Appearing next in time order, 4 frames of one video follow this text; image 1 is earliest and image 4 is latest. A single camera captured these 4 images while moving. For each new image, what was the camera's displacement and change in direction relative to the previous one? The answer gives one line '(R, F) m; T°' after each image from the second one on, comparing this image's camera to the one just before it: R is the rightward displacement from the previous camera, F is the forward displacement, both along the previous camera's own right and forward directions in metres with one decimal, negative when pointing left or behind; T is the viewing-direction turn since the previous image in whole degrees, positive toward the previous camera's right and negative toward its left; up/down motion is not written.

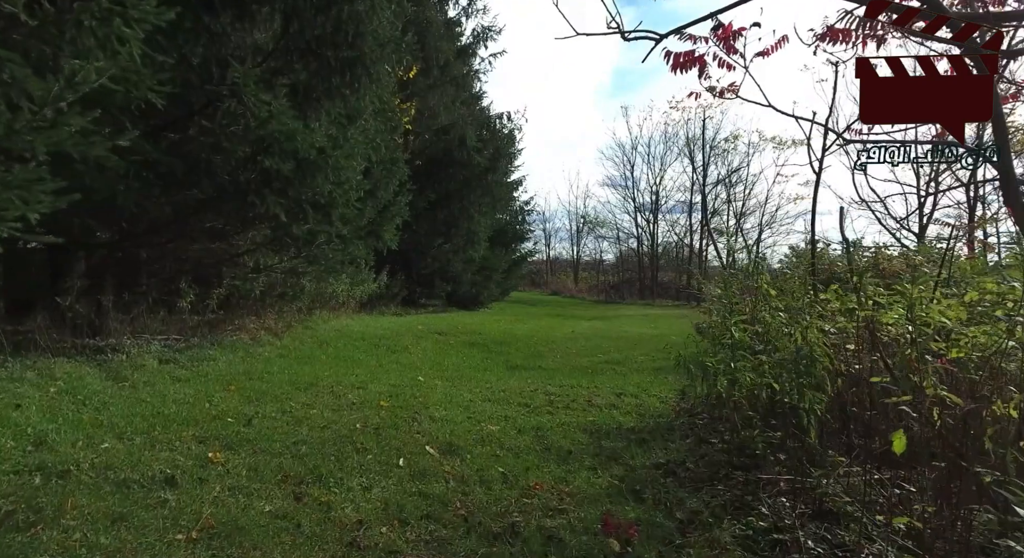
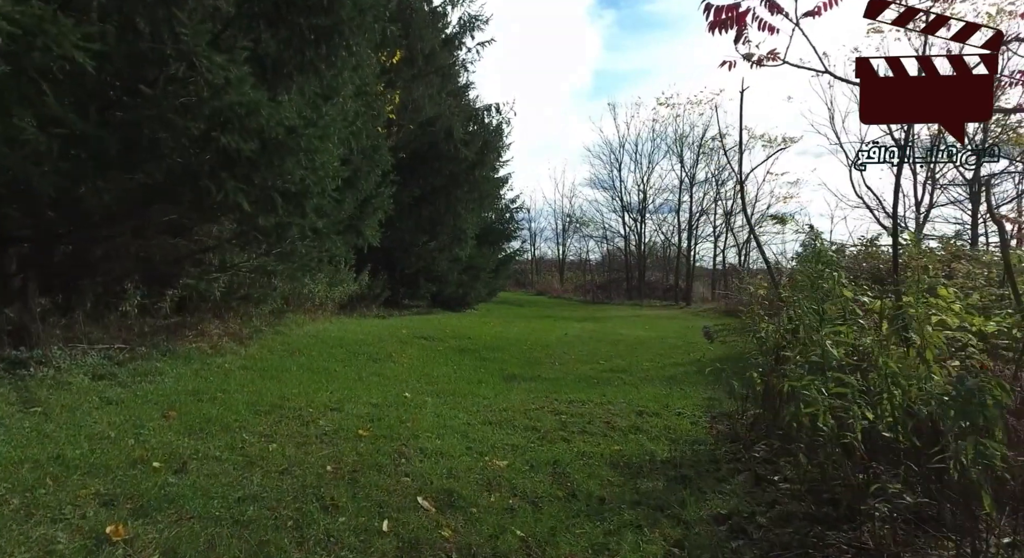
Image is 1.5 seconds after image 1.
(-0.2, +1.1) m; +2°
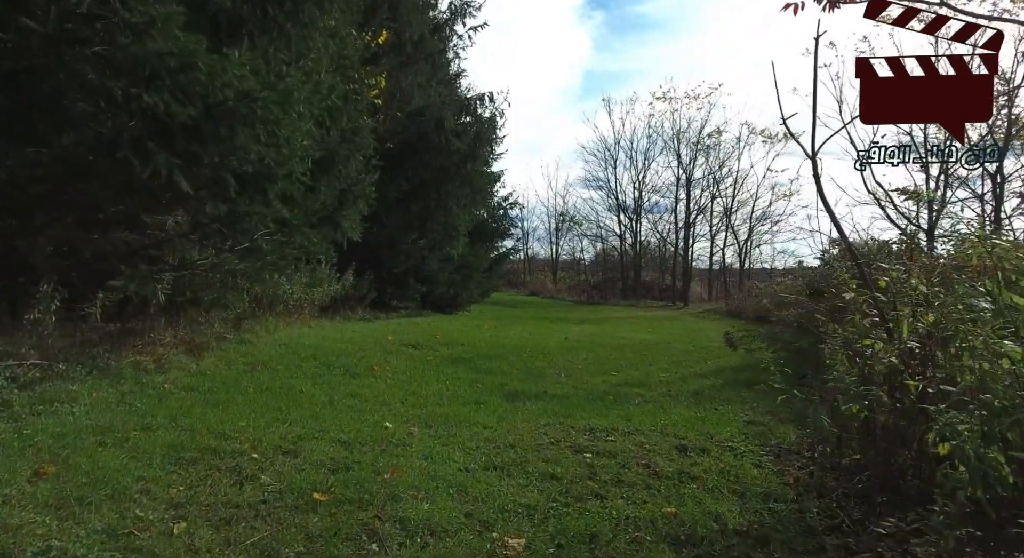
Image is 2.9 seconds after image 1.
(-0.1, +1.4) m; +1°
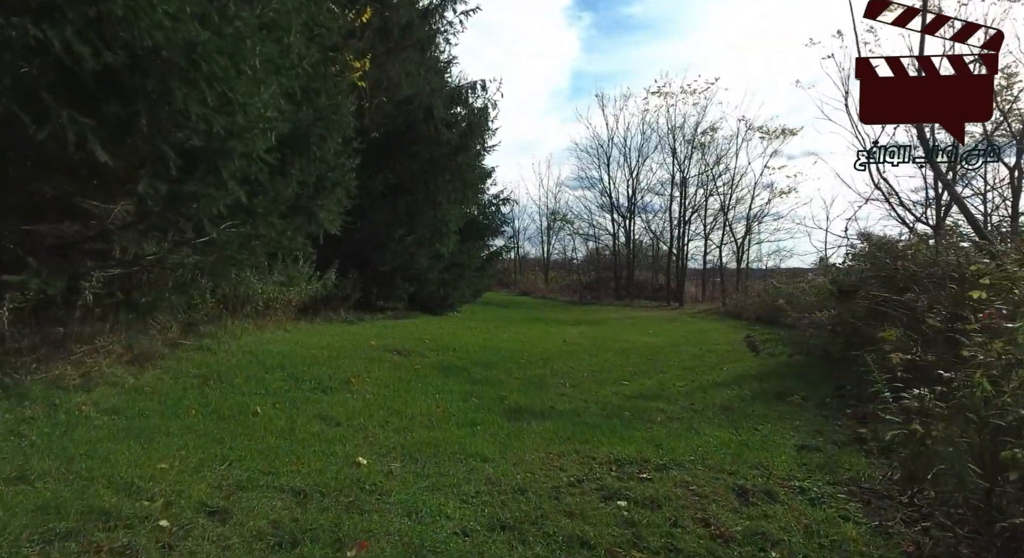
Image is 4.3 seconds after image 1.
(-0.1, +1.2) m; +1°
